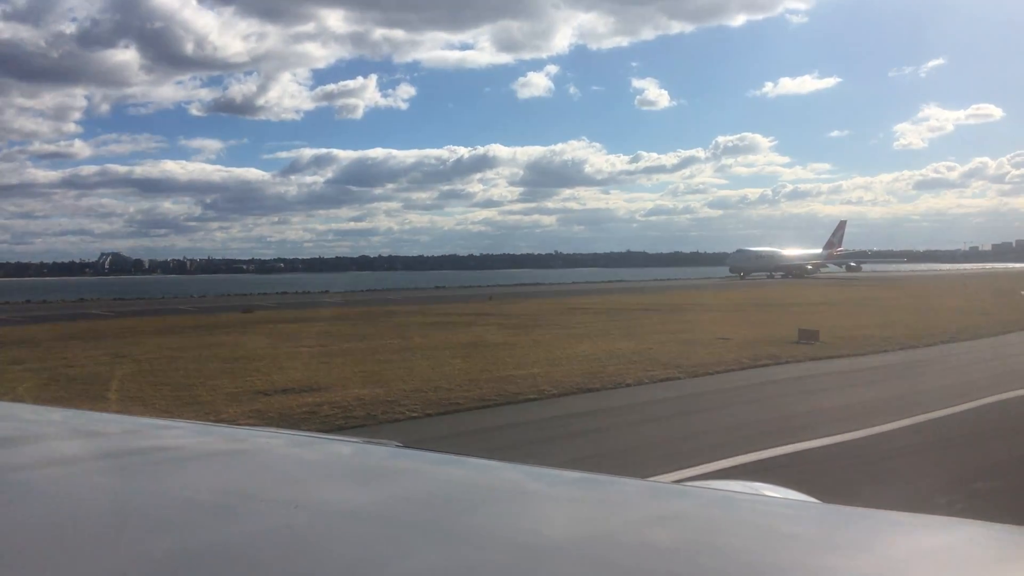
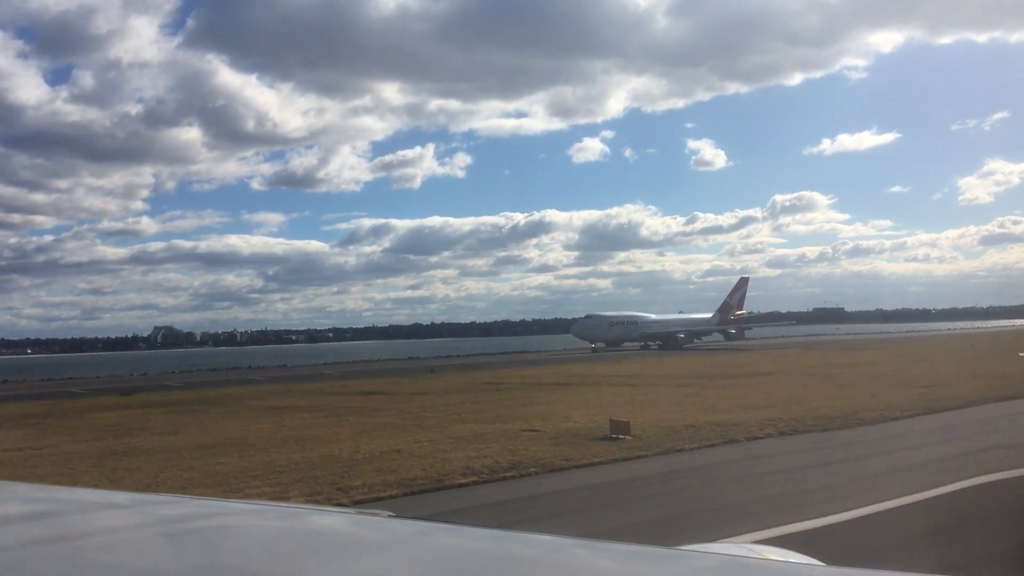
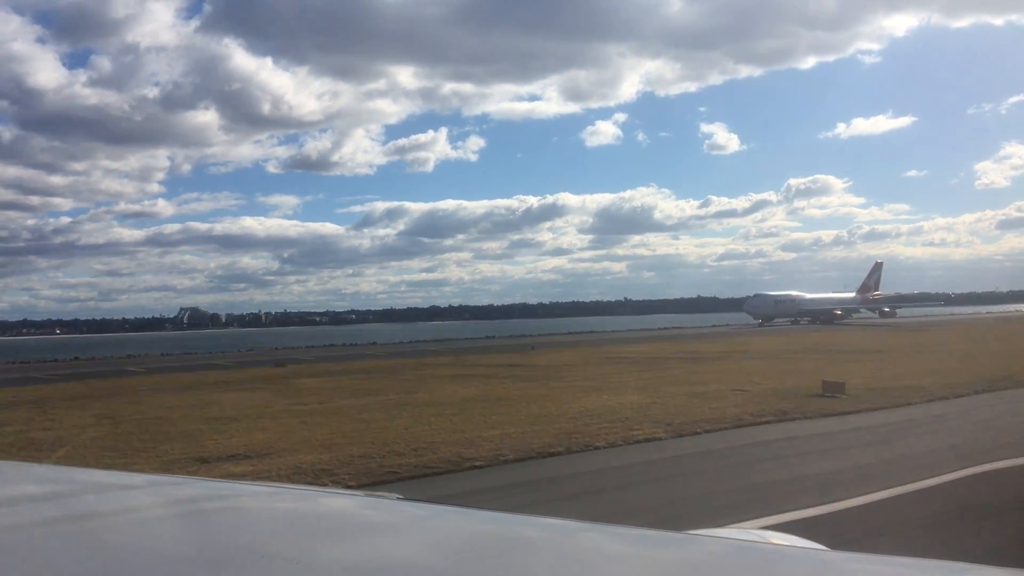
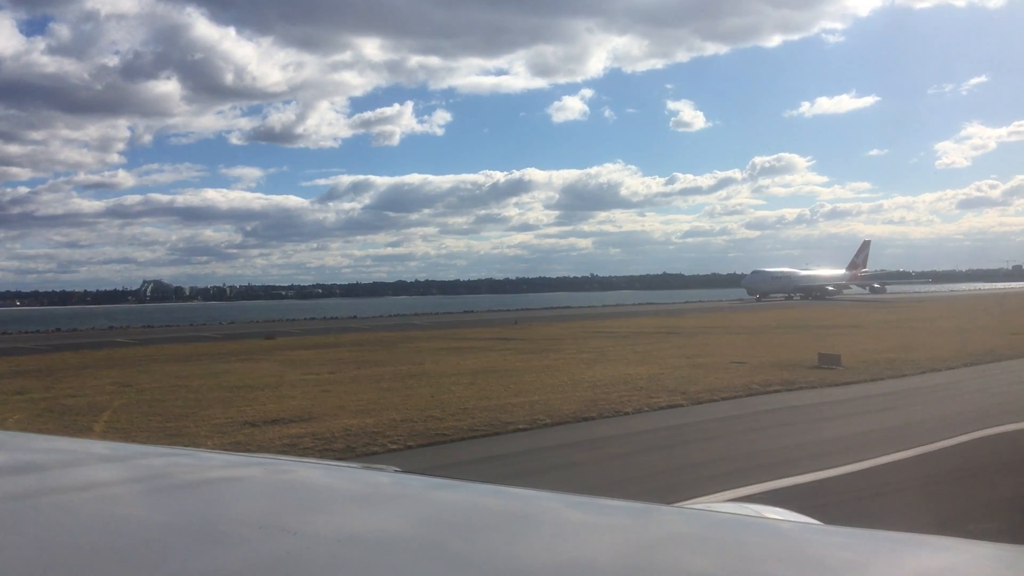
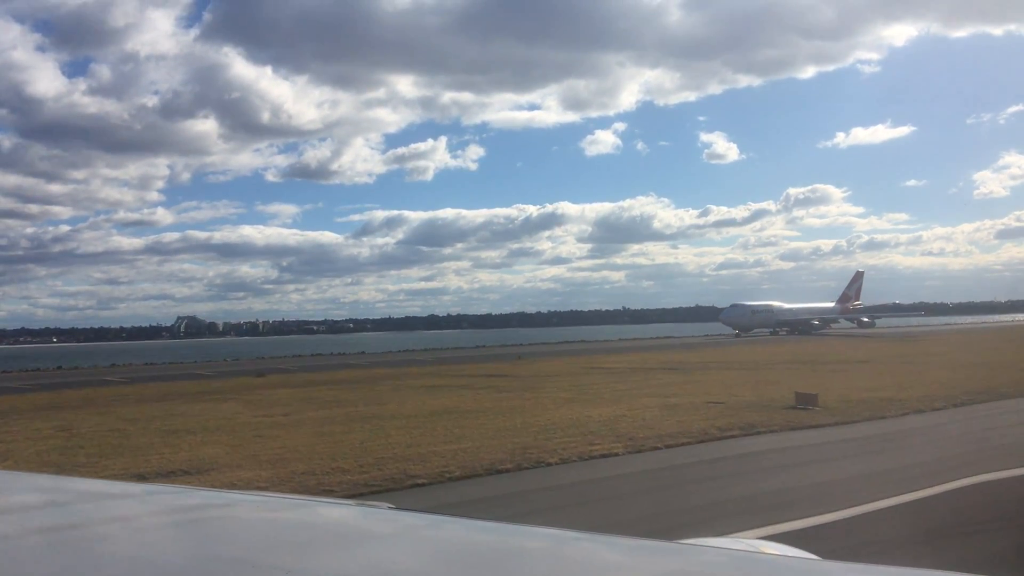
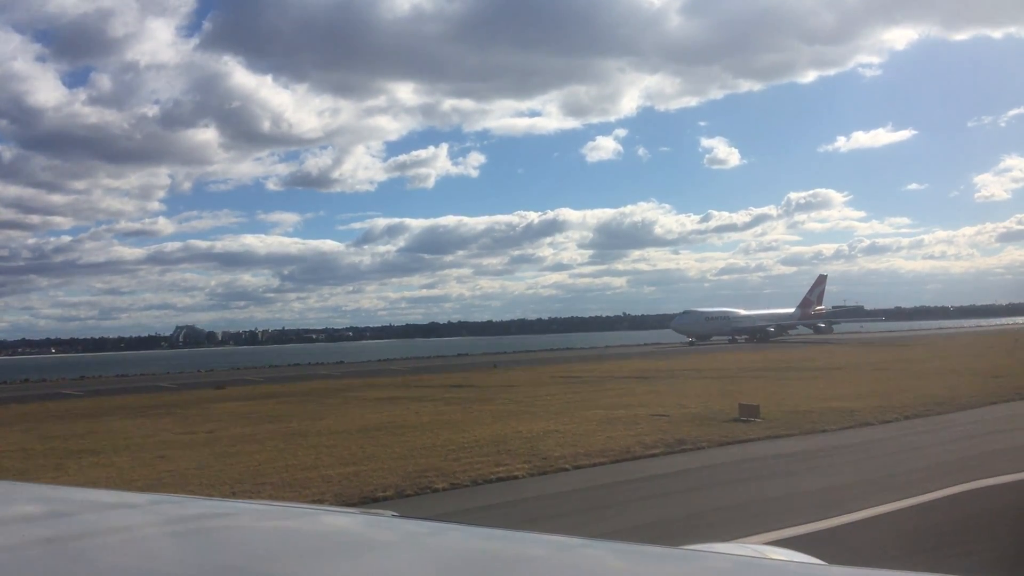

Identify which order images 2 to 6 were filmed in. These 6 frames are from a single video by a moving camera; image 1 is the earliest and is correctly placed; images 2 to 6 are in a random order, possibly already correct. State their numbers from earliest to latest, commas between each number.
4, 3, 5, 6, 2
